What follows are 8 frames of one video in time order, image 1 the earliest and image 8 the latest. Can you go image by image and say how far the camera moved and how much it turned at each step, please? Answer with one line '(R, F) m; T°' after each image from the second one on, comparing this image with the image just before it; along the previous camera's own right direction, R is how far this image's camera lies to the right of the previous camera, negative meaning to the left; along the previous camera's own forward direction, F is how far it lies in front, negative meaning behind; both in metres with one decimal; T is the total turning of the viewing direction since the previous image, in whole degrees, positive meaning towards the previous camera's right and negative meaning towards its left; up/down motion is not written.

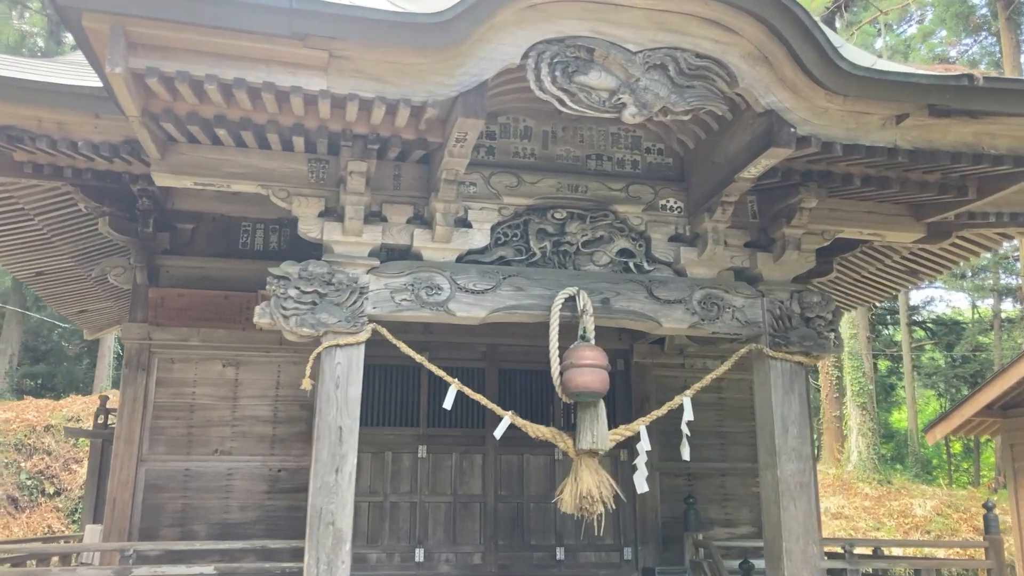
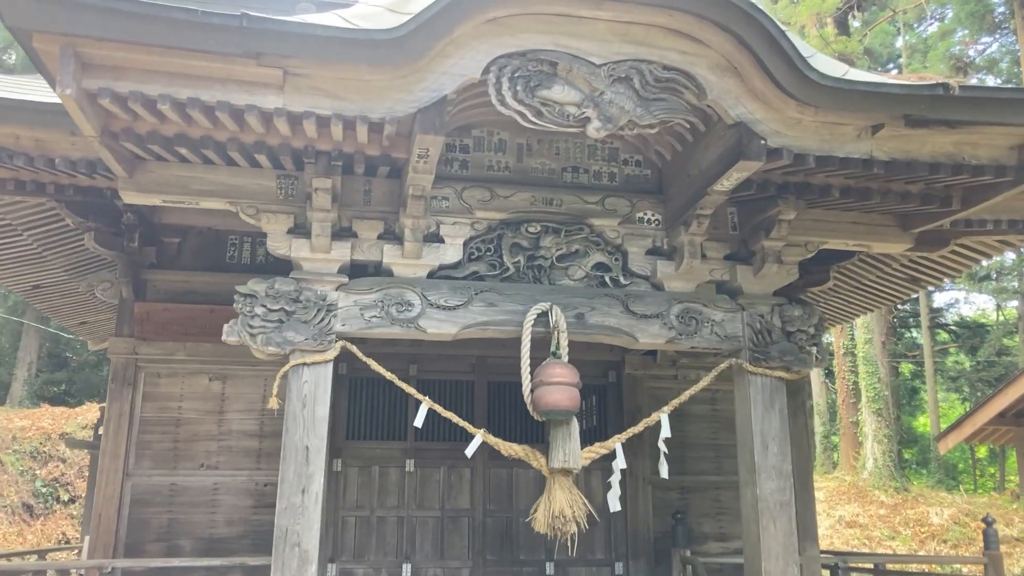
(+0.3, +0.1) m; -1°
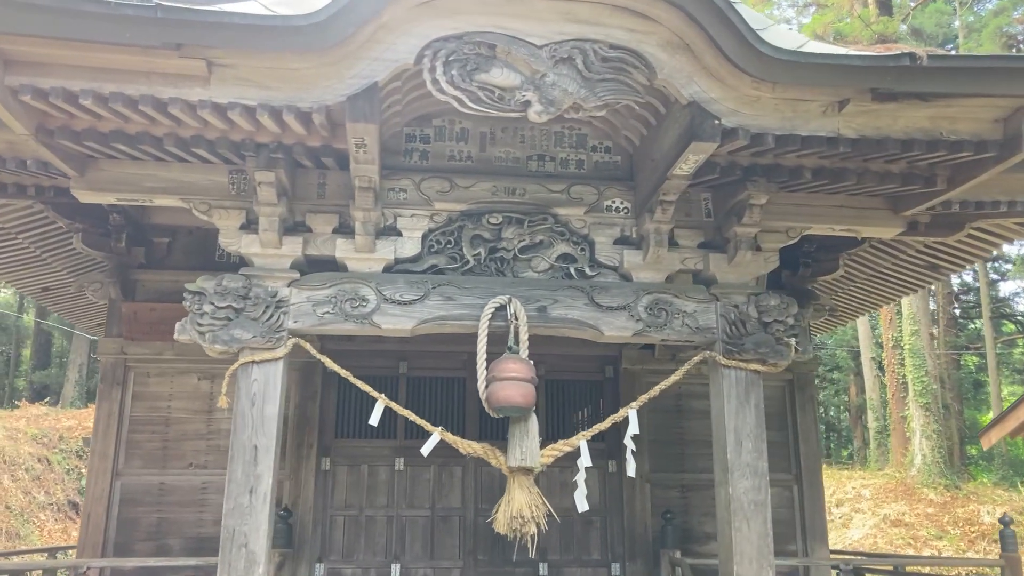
(+0.5, +0.2) m; -3°
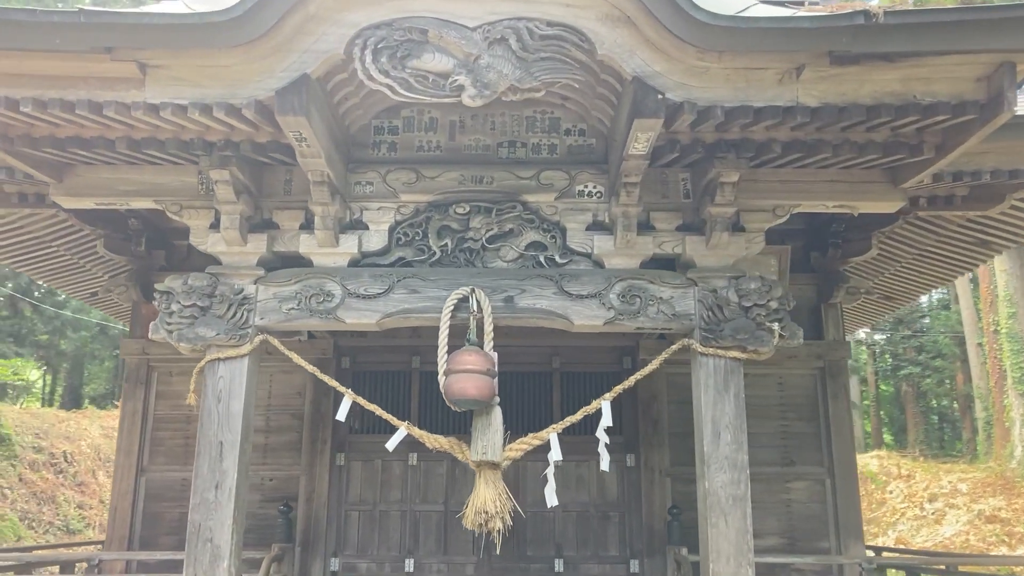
(+0.7, +0.1) m; -6°
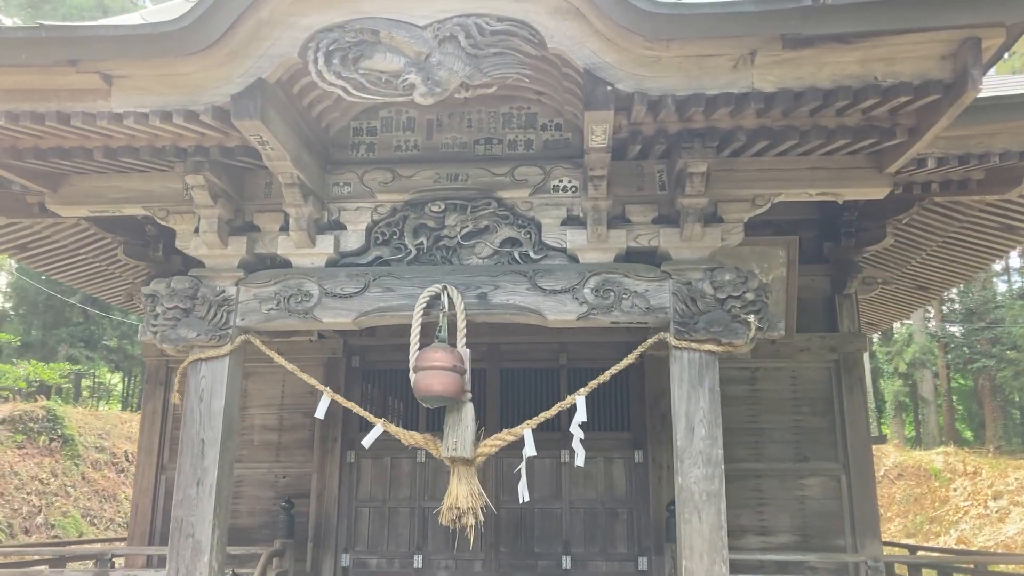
(+0.5, 0.0) m; -4°
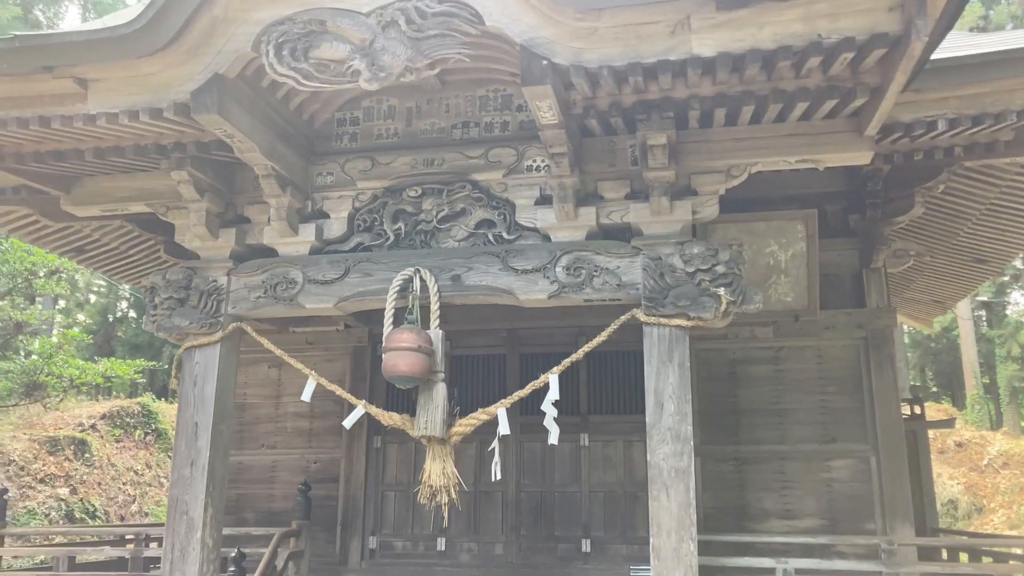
(+0.6, 0.0) m; -6°
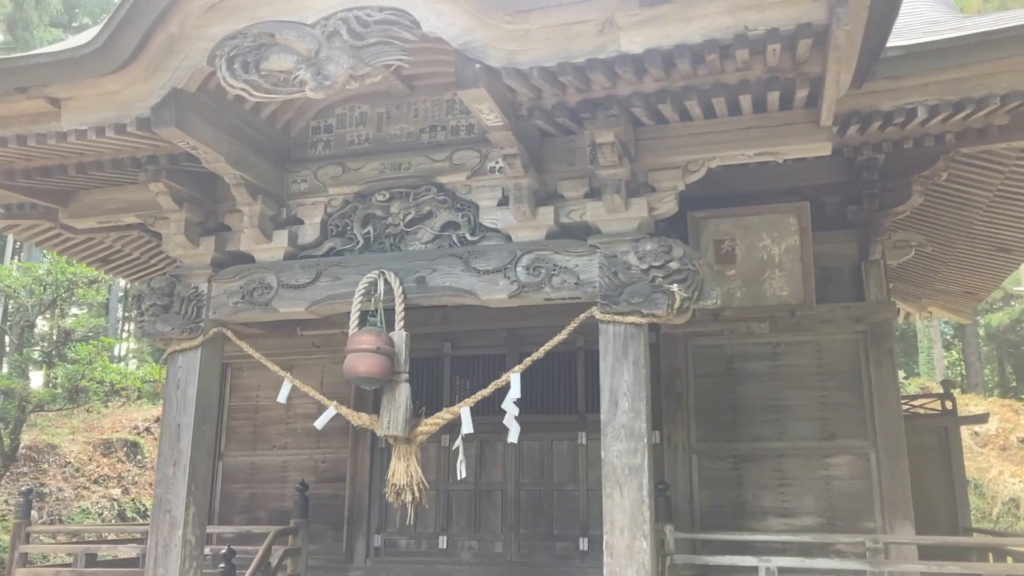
(+0.5, 0.0) m; -4°
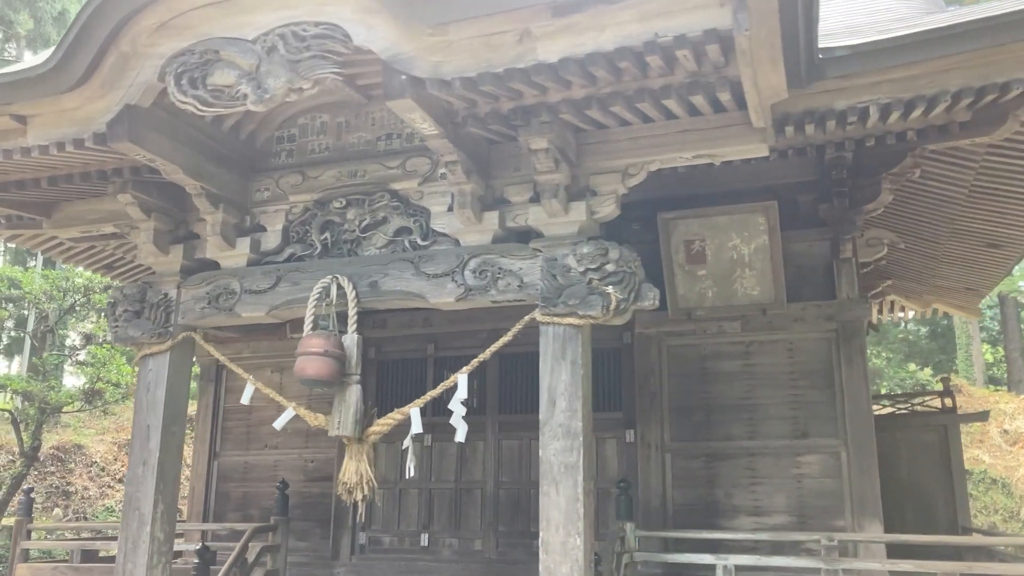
(+0.5, -0.1) m; -2°
